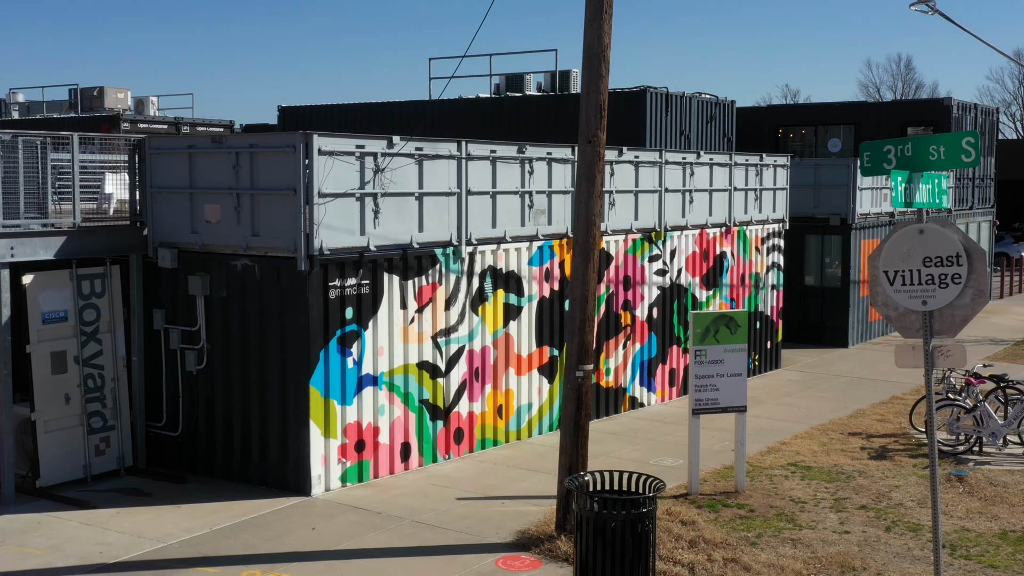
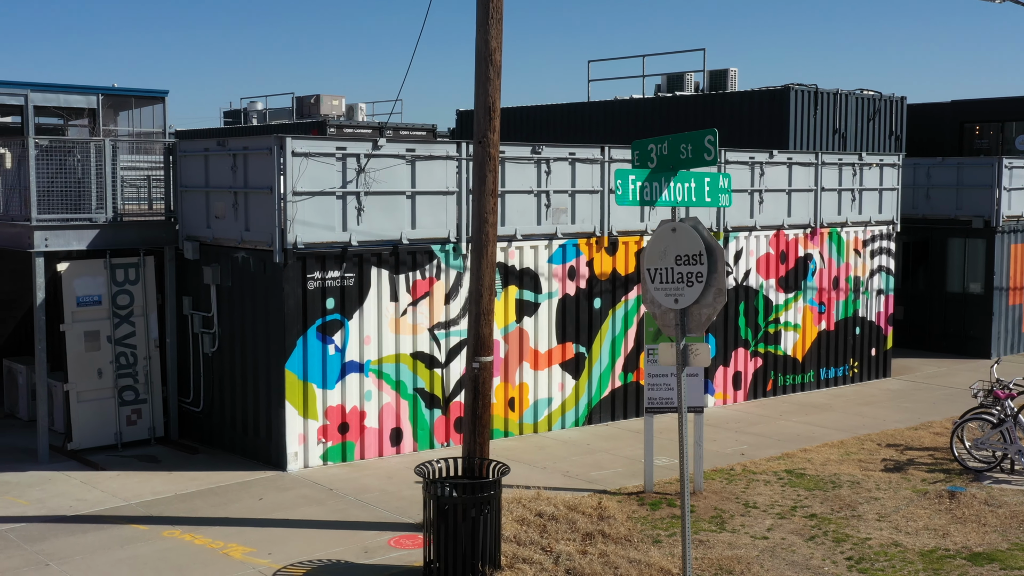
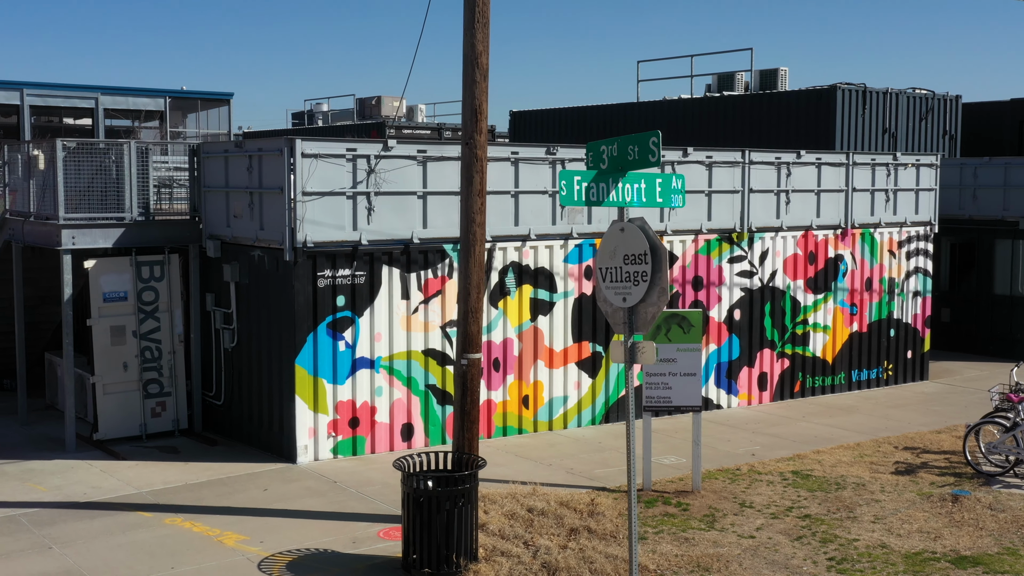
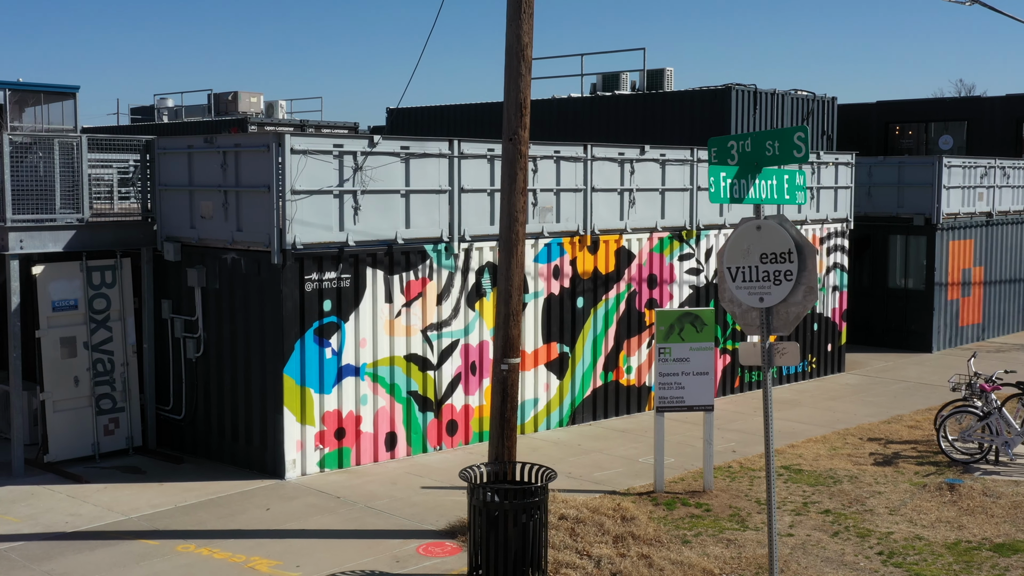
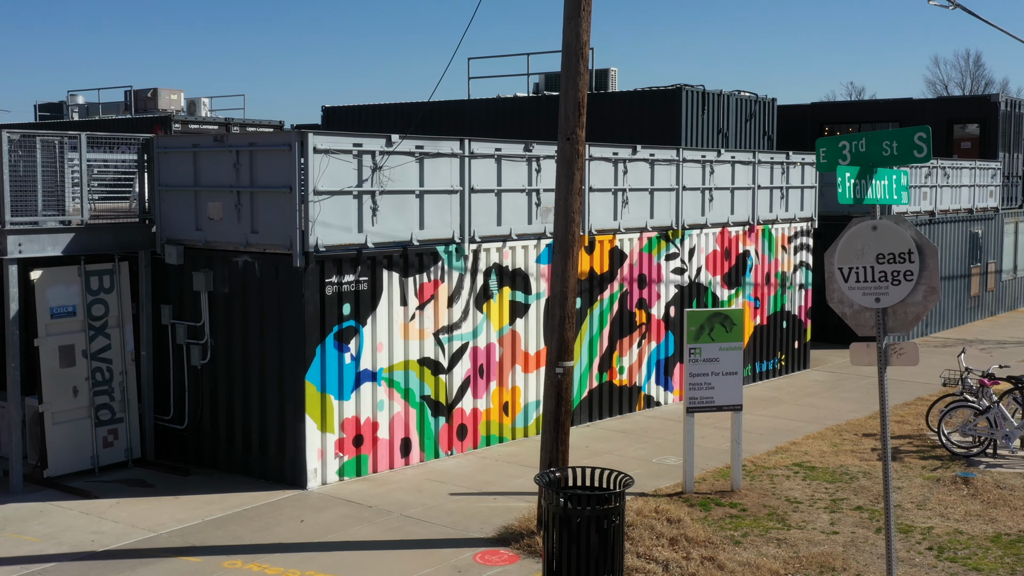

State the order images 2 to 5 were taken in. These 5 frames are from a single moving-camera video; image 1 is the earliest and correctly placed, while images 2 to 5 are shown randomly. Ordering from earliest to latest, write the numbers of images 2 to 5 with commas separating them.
5, 4, 2, 3
